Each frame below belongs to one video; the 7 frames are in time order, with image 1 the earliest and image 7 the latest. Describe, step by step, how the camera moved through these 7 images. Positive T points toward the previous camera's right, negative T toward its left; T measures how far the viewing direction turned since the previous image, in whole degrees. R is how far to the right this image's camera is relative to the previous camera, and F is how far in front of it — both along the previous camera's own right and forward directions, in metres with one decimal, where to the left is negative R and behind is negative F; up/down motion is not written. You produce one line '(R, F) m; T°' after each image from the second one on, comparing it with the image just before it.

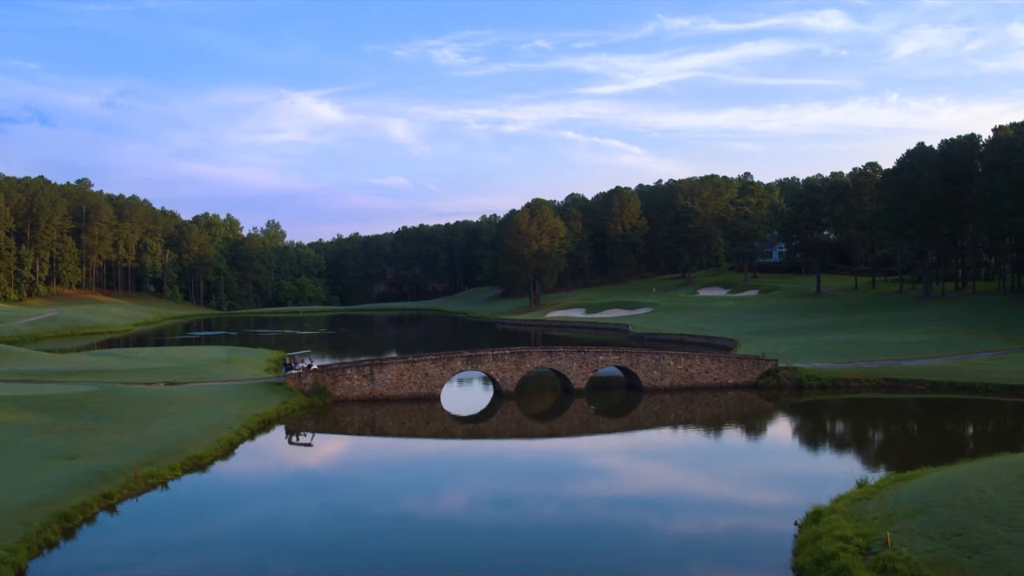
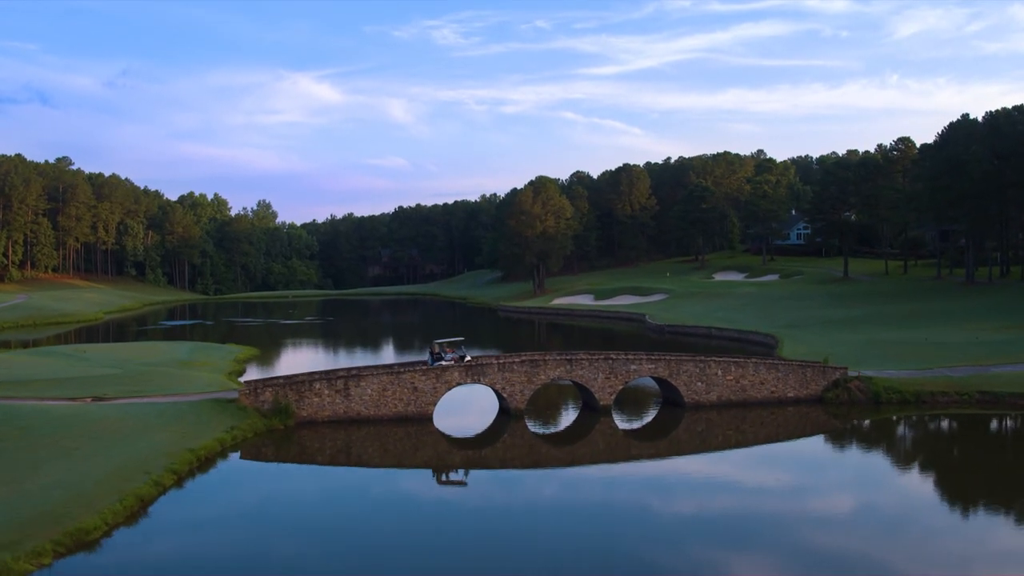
(-0.4, +7.5) m; 0°
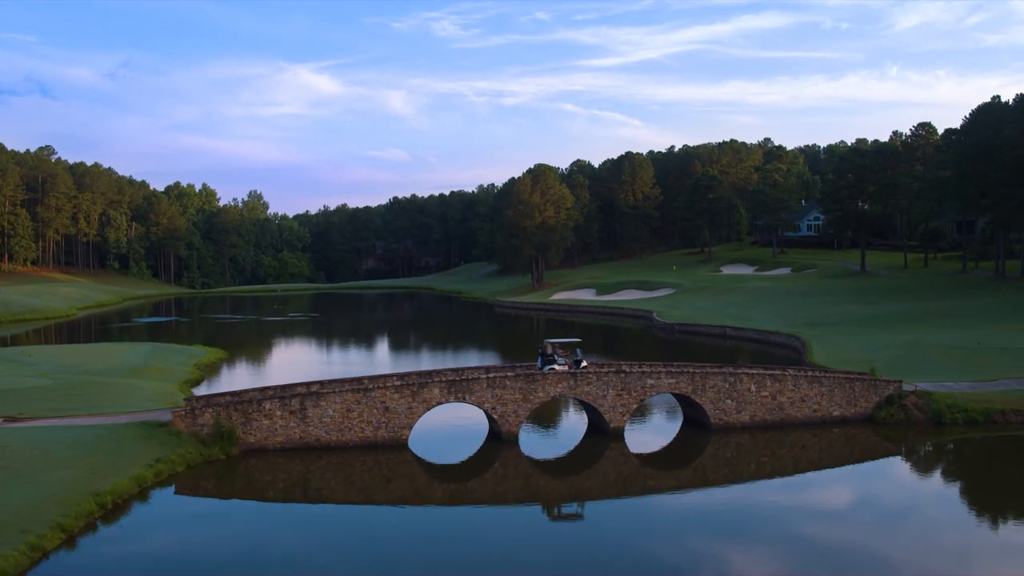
(+0.2, +5.2) m; 0°
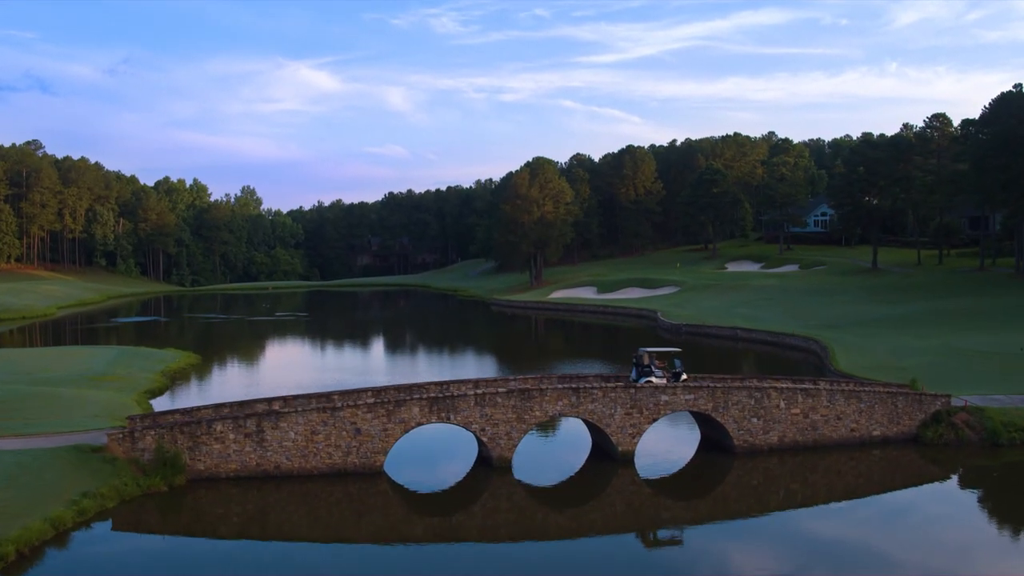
(+0.2, +3.5) m; 0°
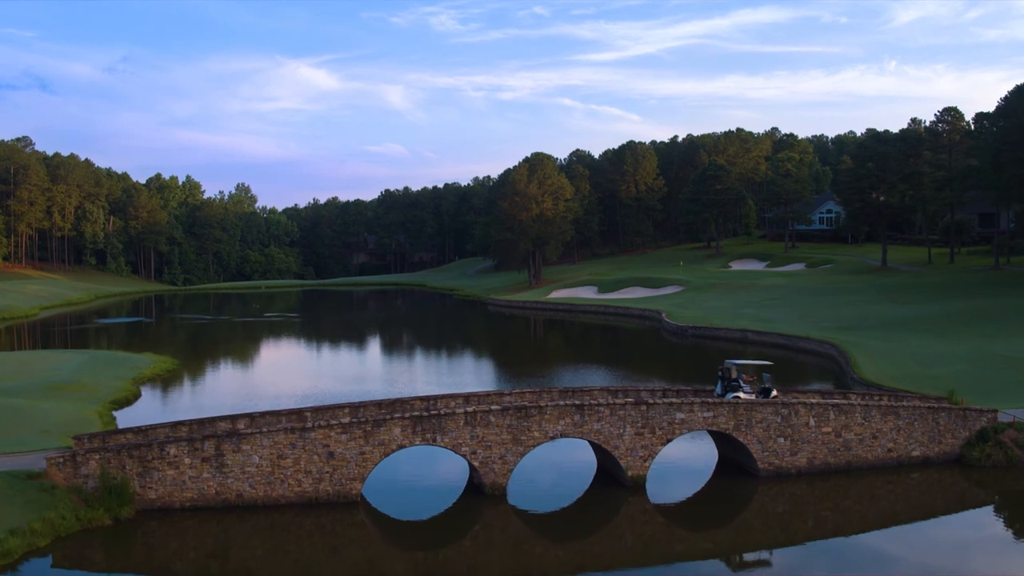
(+0.1, +2.6) m; 0°
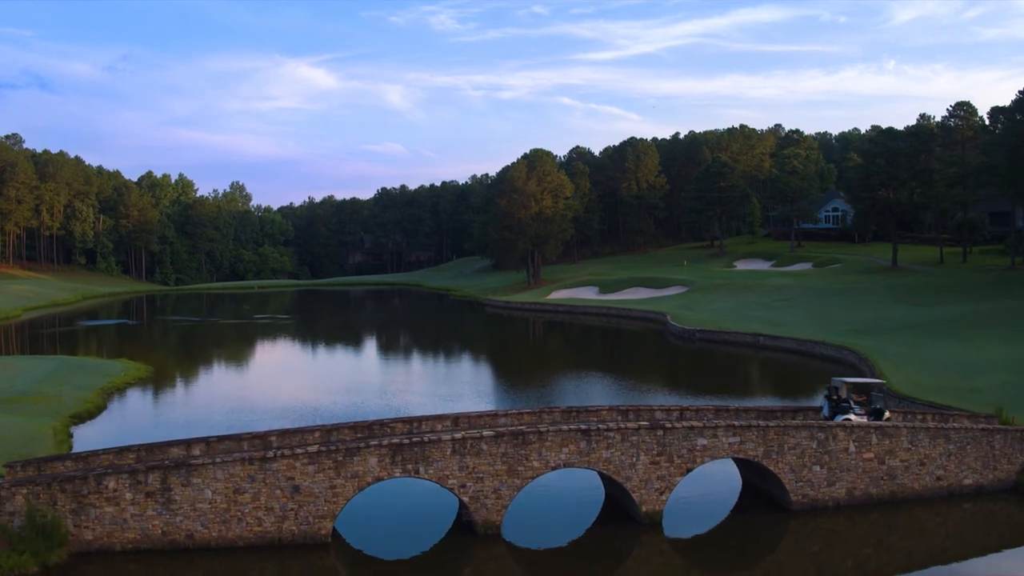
(+0.1, +2.6) m; 0°
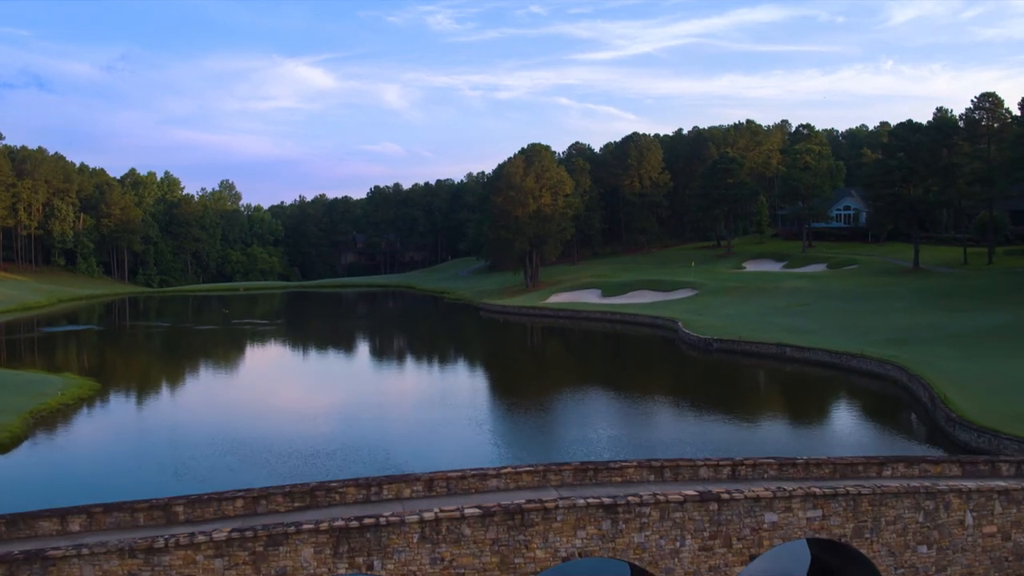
(+0.1, +4.7) m; 0°
